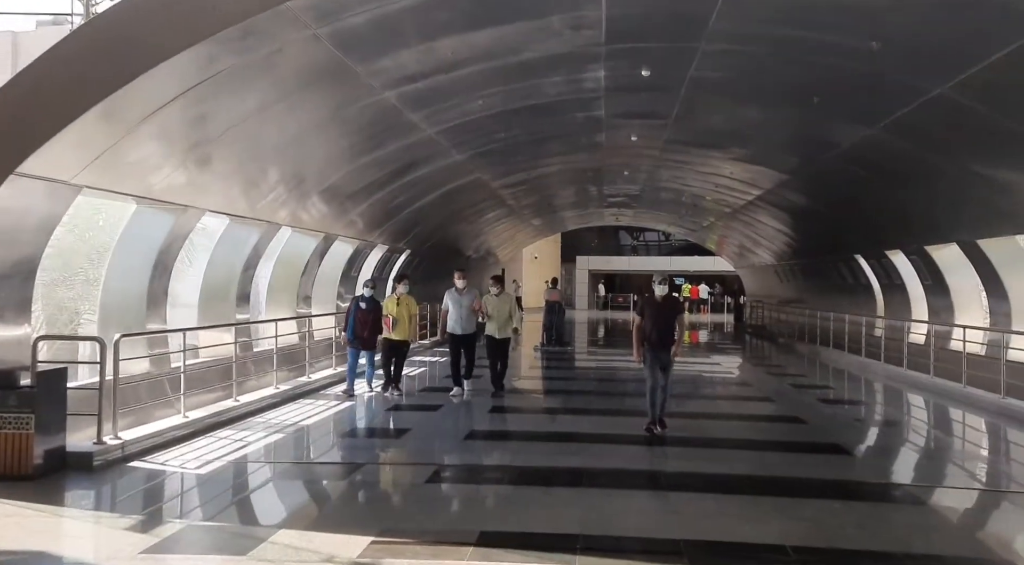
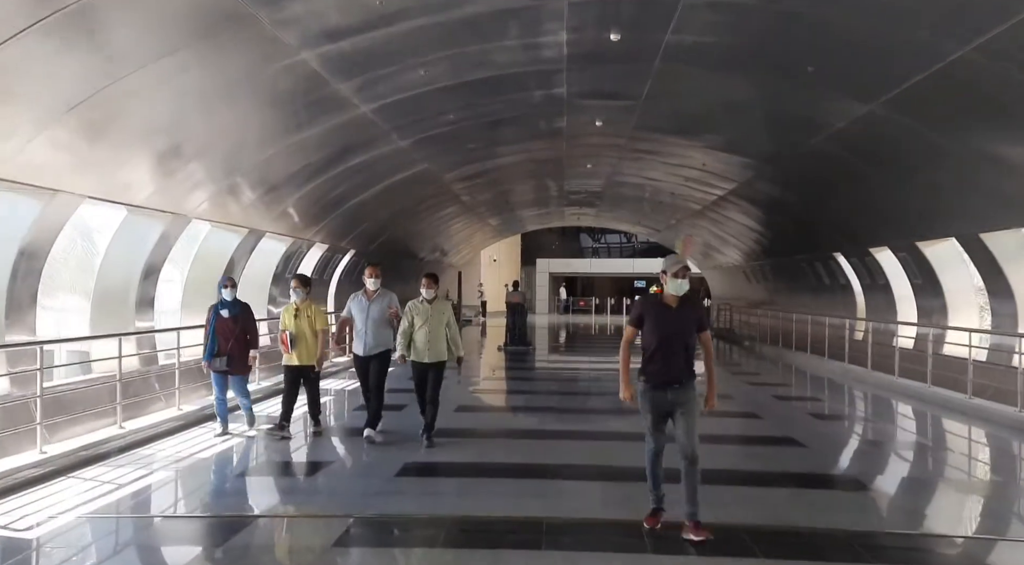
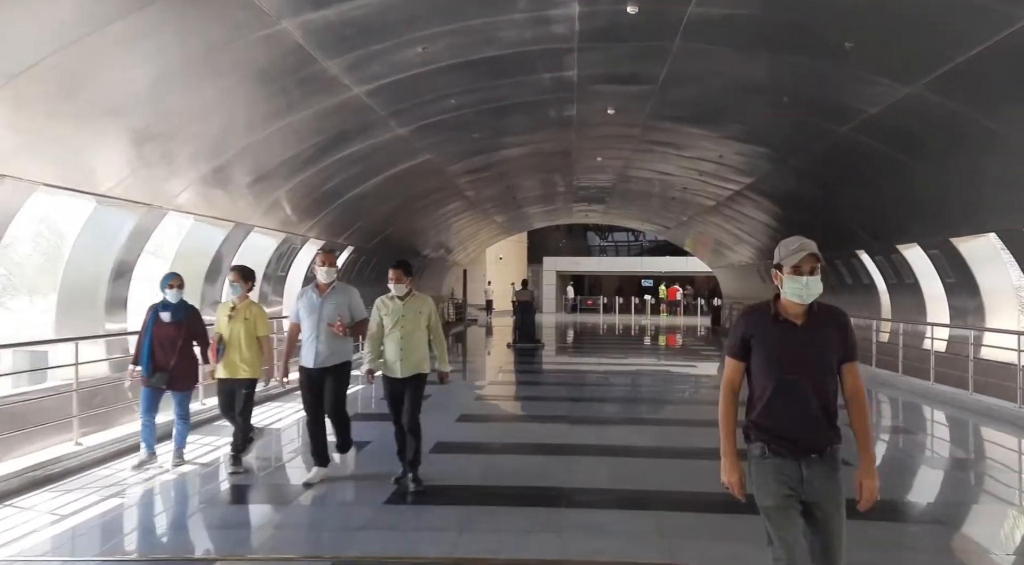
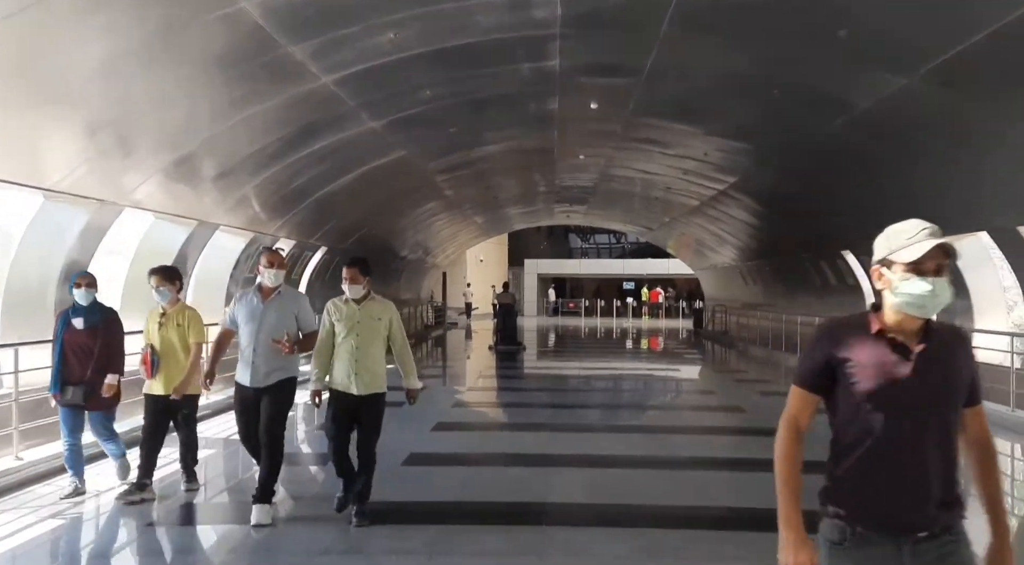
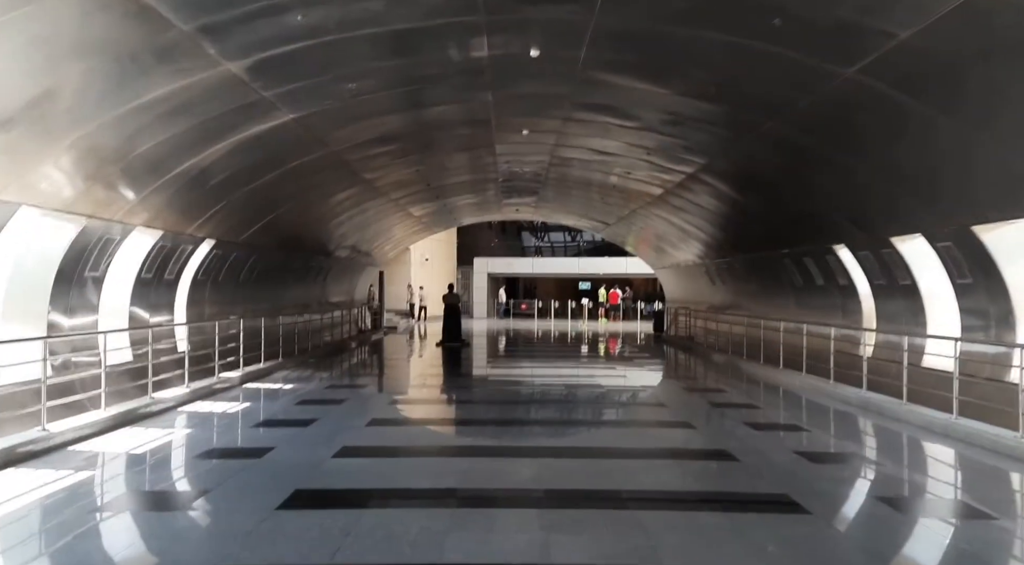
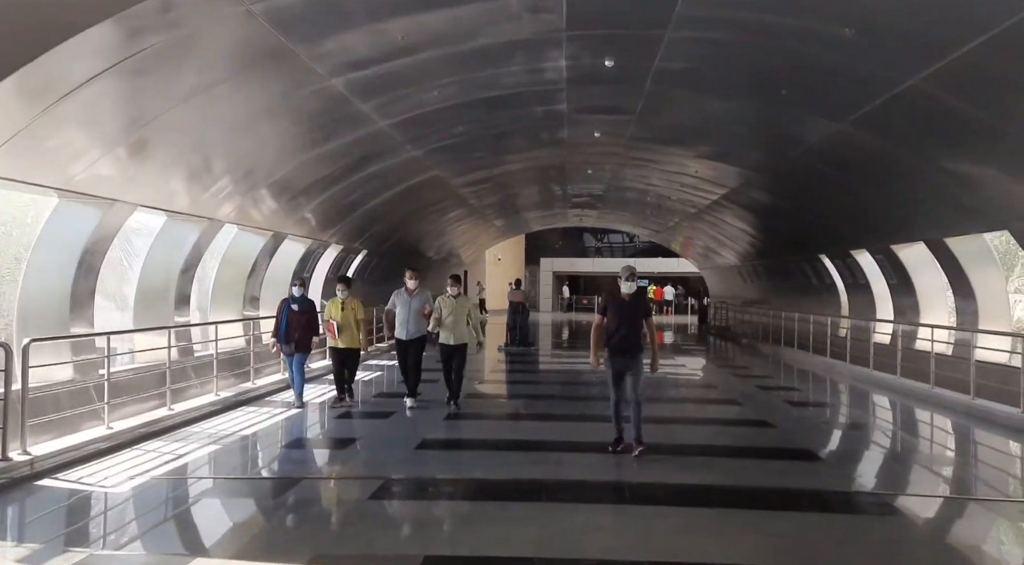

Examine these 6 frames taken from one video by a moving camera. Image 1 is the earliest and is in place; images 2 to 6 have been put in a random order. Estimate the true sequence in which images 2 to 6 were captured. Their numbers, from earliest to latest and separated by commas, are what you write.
6, 2, 3, 4, 5
